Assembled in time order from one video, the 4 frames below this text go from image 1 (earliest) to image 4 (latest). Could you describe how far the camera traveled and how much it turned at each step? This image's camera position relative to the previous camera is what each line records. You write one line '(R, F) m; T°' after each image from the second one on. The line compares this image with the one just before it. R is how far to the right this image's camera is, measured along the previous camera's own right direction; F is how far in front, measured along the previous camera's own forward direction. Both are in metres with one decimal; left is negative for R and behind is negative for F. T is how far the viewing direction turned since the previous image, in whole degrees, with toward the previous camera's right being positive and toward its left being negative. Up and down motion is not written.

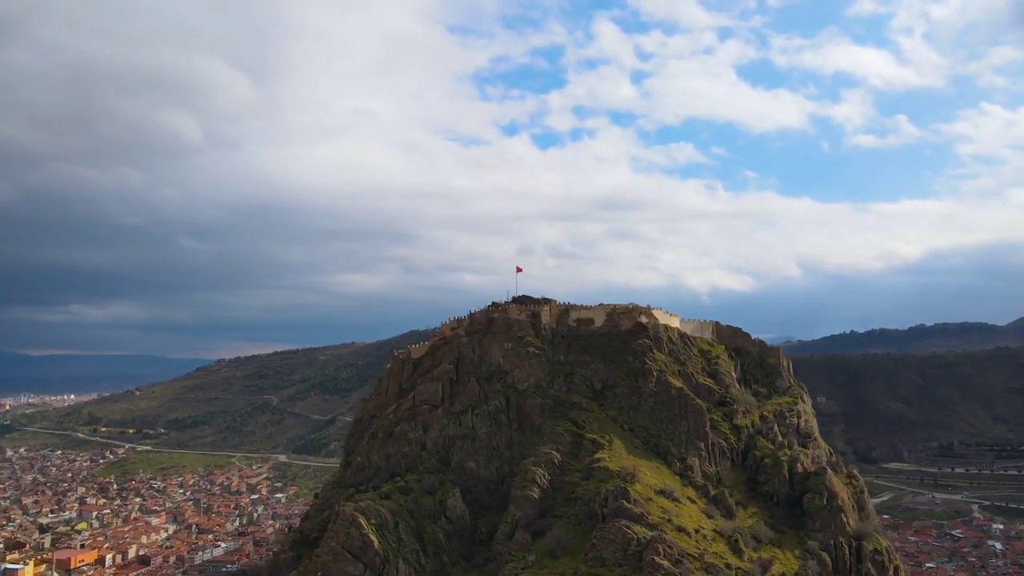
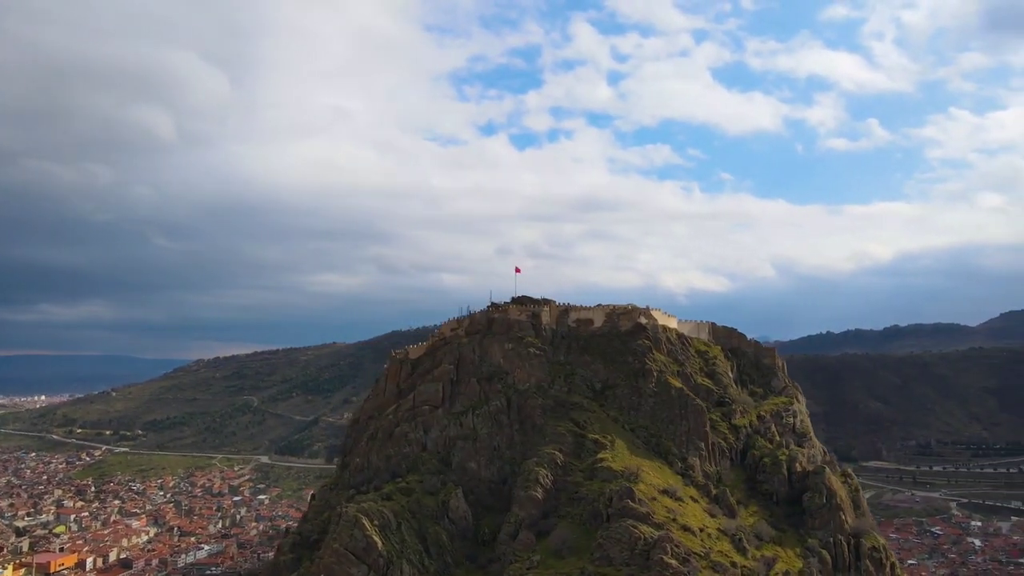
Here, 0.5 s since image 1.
(-1.2, 0.0) m; +2°
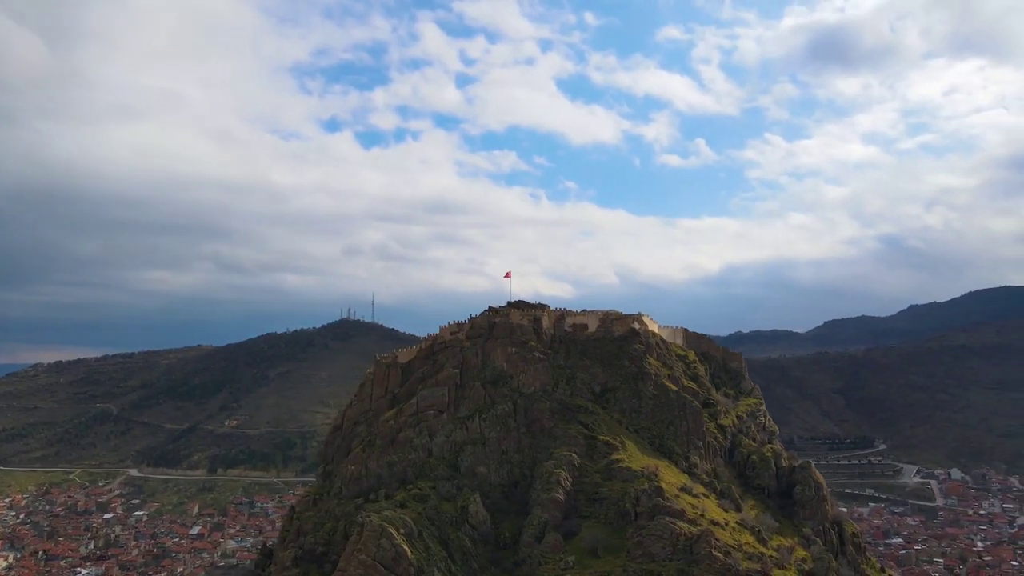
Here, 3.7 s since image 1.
(-7.9, +0.5) m; +11°
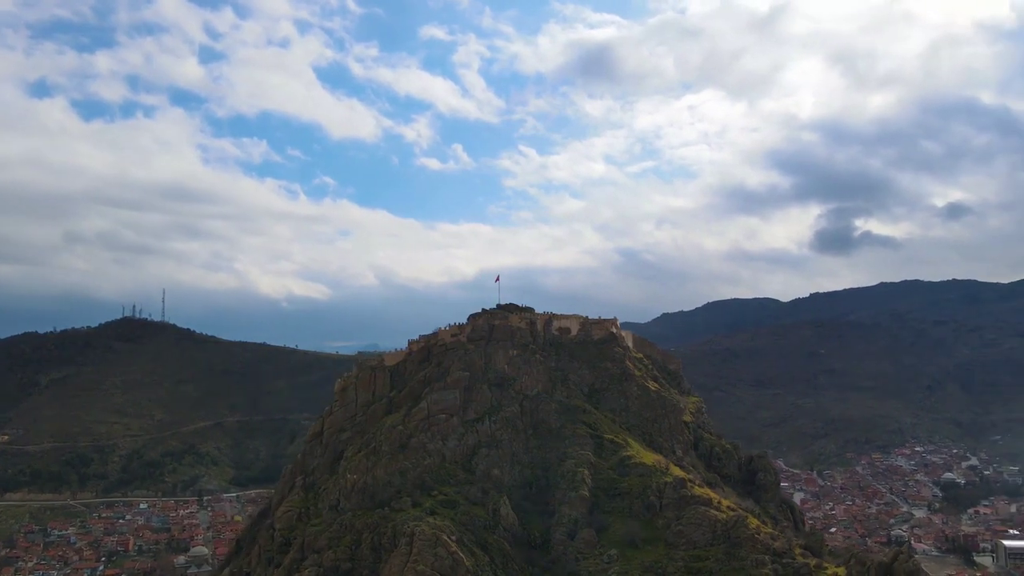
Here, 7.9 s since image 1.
(-12.4, +1.6) m; +18°
